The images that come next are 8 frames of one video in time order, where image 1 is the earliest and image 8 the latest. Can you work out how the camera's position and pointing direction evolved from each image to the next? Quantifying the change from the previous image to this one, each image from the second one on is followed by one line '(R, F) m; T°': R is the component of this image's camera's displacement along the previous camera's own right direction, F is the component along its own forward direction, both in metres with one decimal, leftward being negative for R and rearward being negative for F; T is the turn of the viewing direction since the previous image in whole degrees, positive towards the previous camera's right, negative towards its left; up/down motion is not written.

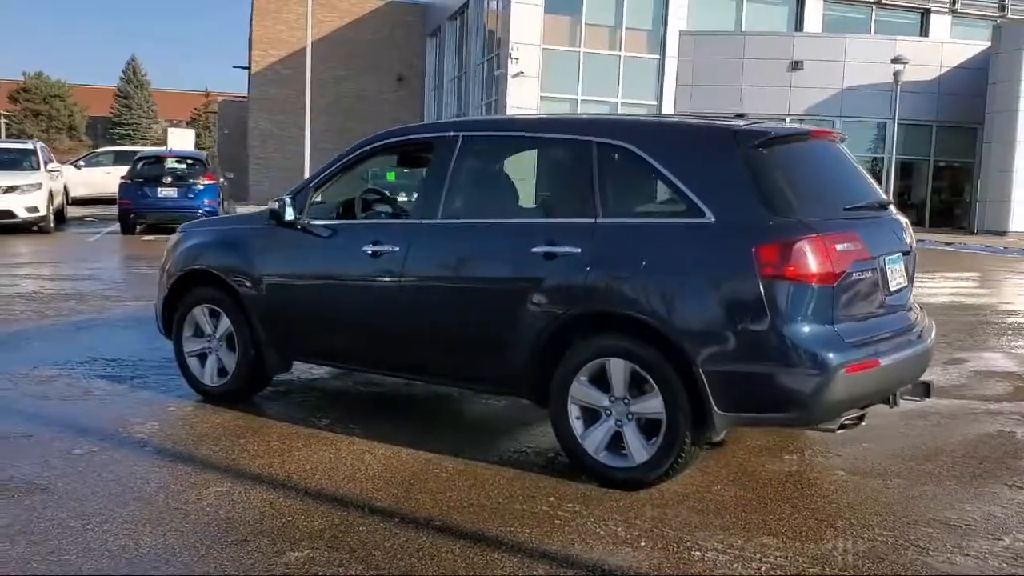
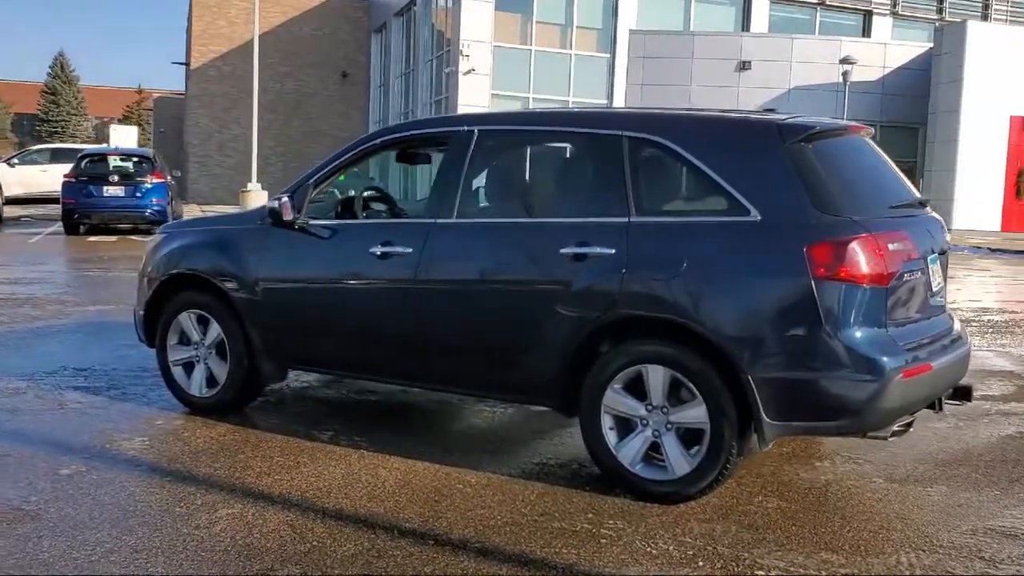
(-0.4, +0.3) m; +4°
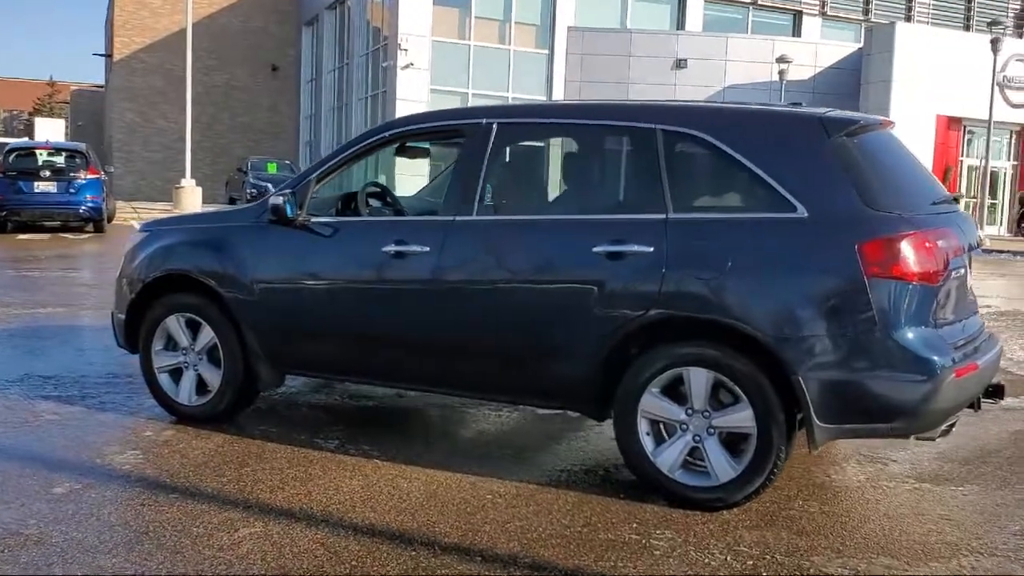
(-0.5, +0.2) m; +4°
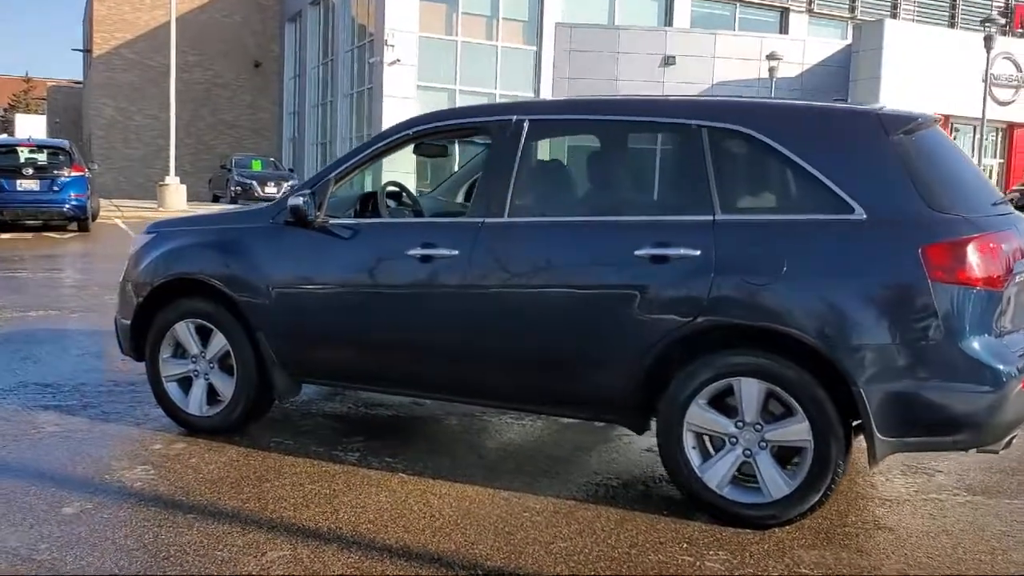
(-0.3, +0.3) m; +1°
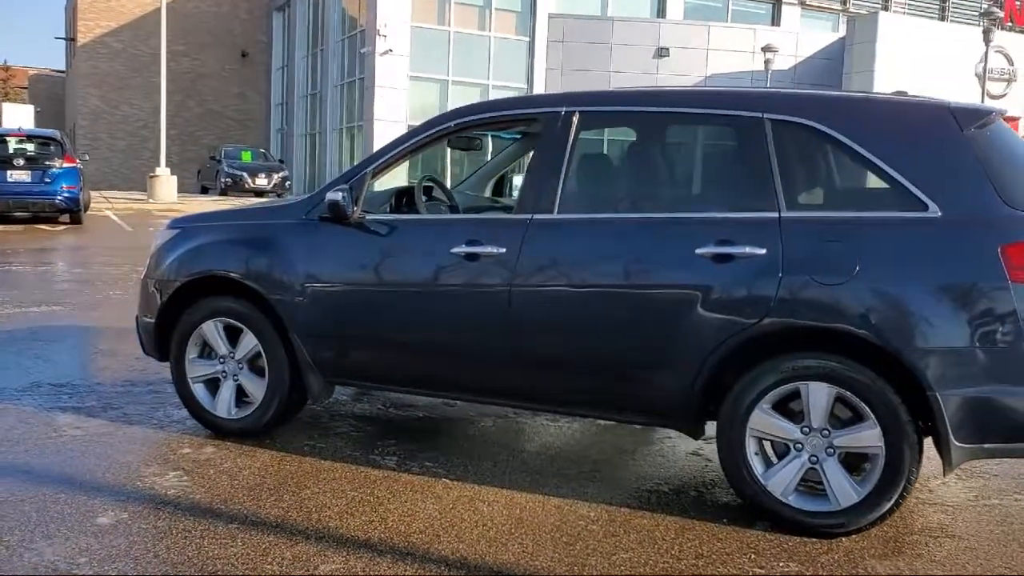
(-0.3, +0.2) m; +1°
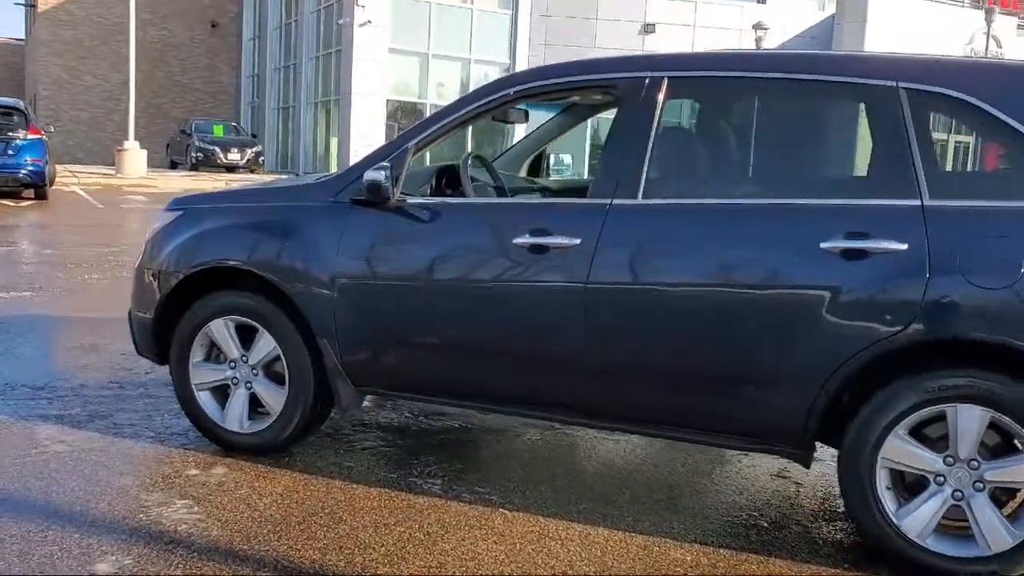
(-0.4, +0.7) m; +2°
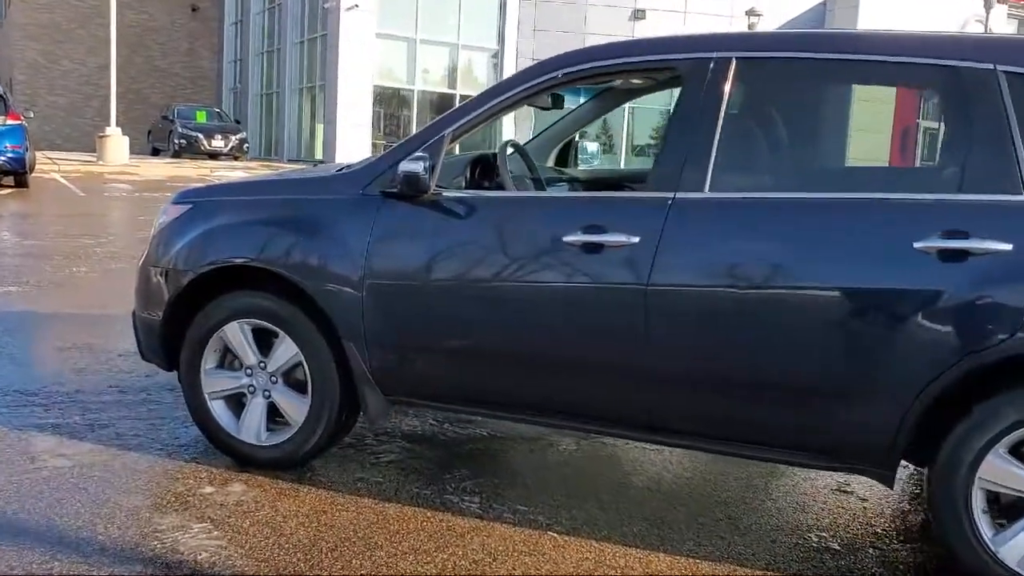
(-0.3, +0.4) m; +1°
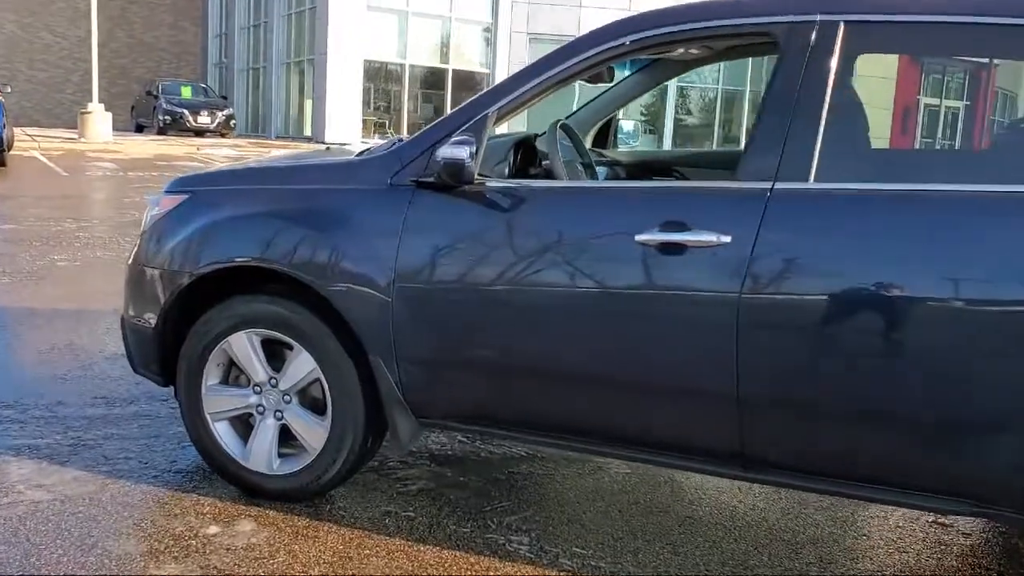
(-0.2, +0.6) m; +1°
